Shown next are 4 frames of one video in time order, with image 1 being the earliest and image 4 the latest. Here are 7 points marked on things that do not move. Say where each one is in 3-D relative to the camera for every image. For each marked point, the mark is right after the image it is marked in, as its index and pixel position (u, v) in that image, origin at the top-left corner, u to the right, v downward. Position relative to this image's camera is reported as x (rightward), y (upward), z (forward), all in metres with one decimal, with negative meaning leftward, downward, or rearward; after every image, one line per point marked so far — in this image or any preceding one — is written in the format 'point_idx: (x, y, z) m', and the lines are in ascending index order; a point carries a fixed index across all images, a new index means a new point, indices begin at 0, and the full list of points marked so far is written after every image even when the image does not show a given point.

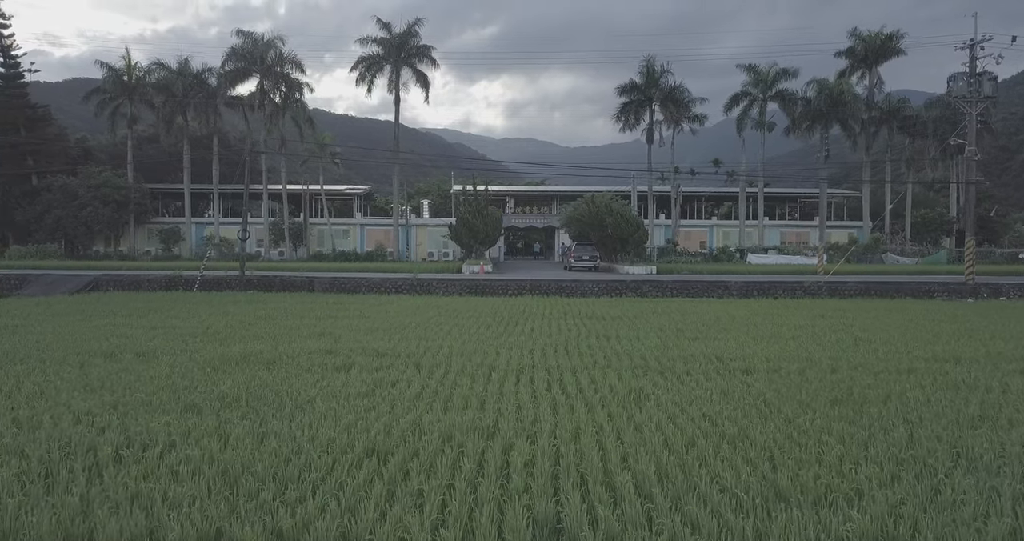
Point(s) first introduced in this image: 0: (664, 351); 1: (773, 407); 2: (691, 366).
0: (+2.4, -1.3, +11.3) m
1: (+2.8, -1.4, +7.4) m
2: (+2.6, -1.4, +10.0) m
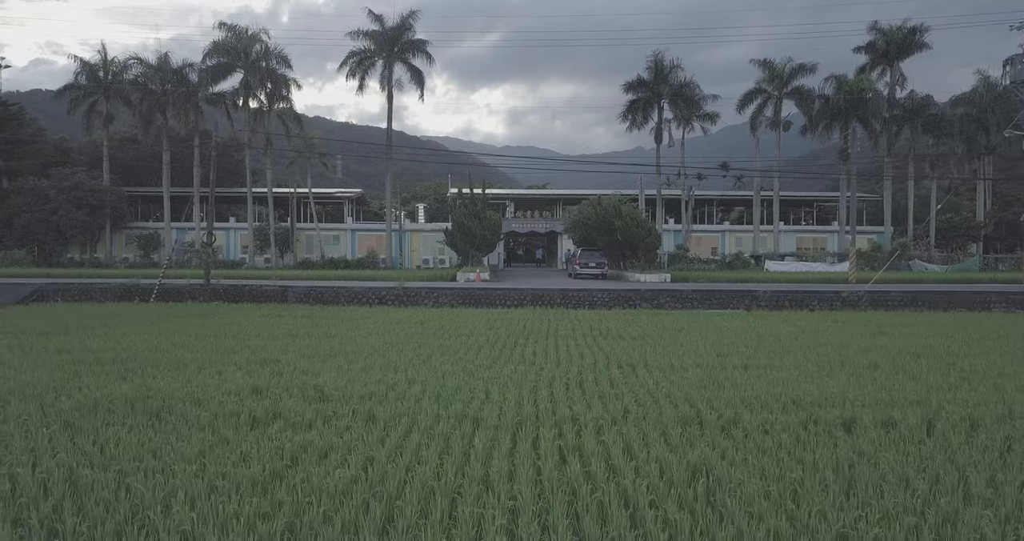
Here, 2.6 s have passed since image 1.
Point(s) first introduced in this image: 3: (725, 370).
0: (+2.4, -1.4, +8.2) m
1: (+2.7, -1.5, +4.3) m
2: (+2.5, -1.5, +6.9) m
3: (+3.0, -1.4, +9.8) m
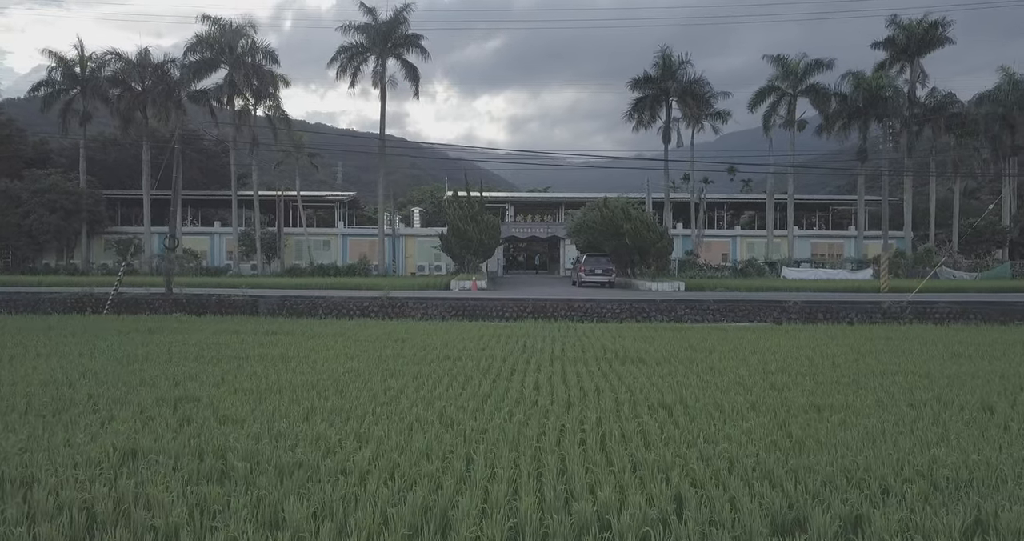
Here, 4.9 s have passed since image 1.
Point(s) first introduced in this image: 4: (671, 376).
0: (+2.3, -1.5, +5.7) m
1: (+2.6, -1.6, +1.8) m
2: (+2.5, -1.5, +4.4) m
3: (+2.9, -1.5, +7.3) m
4: (+2.2, -1.5, +9.8) m
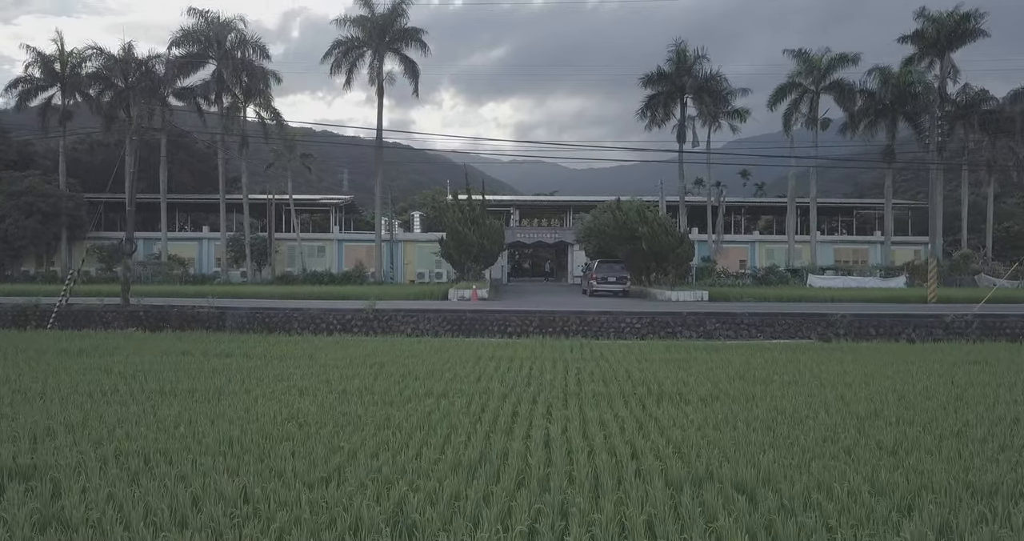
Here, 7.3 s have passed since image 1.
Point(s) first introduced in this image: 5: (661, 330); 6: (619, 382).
0: (+2.3, -1.6, +3.0) m
1: (+2.6, -1.6, -0.9) m
2: (+2.4, -1.6, +1.7) m
3: (+2.9, -1.6, +4.6) m
4: (+2.2, -1.6, +7.1) m
5: (+3.8, -1.5, +17.8) m
6: (+1.5, -1.6, +10.0) m
